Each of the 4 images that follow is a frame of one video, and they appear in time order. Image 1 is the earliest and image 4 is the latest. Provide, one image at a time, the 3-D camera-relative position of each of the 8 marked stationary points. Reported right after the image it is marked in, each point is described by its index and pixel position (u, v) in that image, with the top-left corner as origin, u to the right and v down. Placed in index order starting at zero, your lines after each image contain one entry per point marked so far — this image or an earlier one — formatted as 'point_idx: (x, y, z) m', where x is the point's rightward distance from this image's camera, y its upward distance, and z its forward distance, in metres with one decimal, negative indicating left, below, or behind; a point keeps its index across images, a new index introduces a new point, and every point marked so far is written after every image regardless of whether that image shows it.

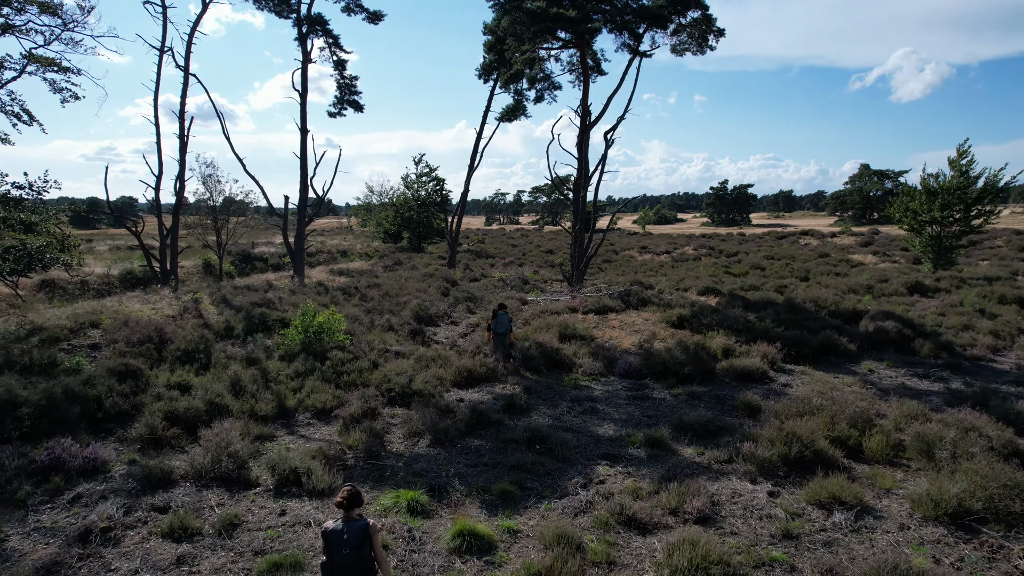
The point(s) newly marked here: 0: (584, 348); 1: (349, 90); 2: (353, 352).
0: (+1.2, -1.0, +11.4) m
1: (-4.4, +5.3, +17.8) m
2: (-2.4, -1.0, +10.2) m
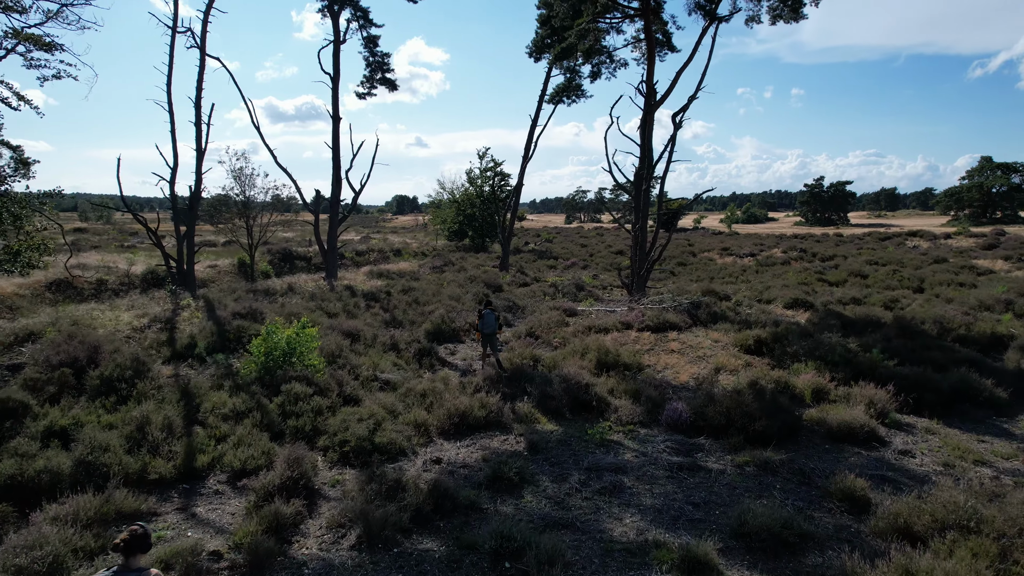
0: (+1.5, -1.3, +8.8) m
1: (-3.2, +5.2, +15.8) m
2: (-2.3, -1.2, +8.0) m
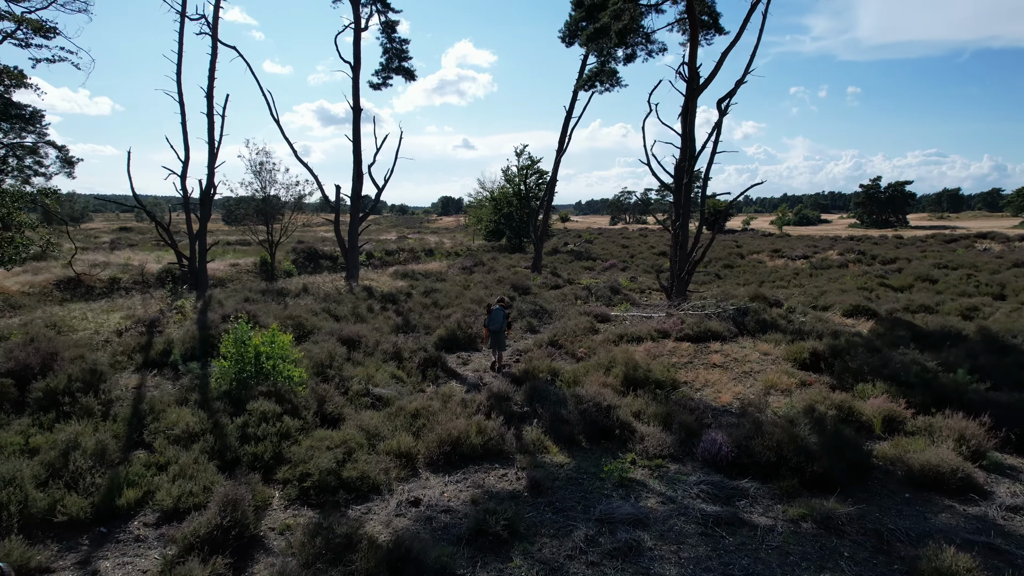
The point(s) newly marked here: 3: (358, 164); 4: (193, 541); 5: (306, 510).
0: (+1.6, -1.3, +7.5) m
1: (-2.5, +5.2, +14.8) m
2: (-2.2, -1.2, +7.0) m
3: (-4.0, +3.2, +17.3) m
4: (-2.1, -1.7, +4.4) m
5: (-1.6, -1.7, +5.2) m
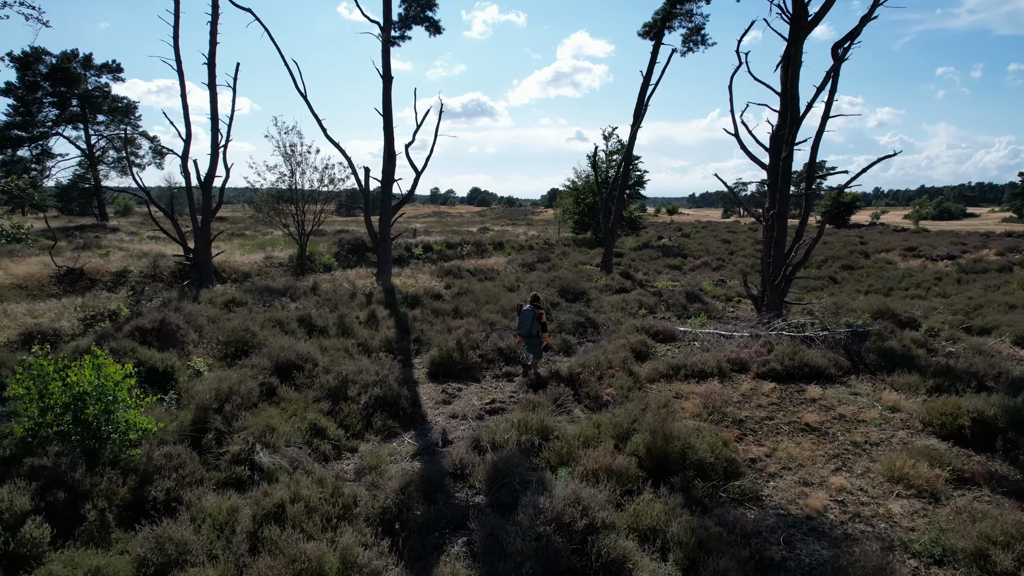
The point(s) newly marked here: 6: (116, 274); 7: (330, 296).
0: (+1.1, -1.5, +4.3) m
1: (-1.7, +5.1, +12.1) m
2: (-2.8, -1.3, +4.4) m
3: (-2.7, +3.3, +14.9) m
4: (-3.1, -1.8, +1.9) m
5: (-2.5, -1.9, +2.6) m
6: (-8.6, +0.3, +14.5) m
7: (-3.4, -0.1, +12.5) m
